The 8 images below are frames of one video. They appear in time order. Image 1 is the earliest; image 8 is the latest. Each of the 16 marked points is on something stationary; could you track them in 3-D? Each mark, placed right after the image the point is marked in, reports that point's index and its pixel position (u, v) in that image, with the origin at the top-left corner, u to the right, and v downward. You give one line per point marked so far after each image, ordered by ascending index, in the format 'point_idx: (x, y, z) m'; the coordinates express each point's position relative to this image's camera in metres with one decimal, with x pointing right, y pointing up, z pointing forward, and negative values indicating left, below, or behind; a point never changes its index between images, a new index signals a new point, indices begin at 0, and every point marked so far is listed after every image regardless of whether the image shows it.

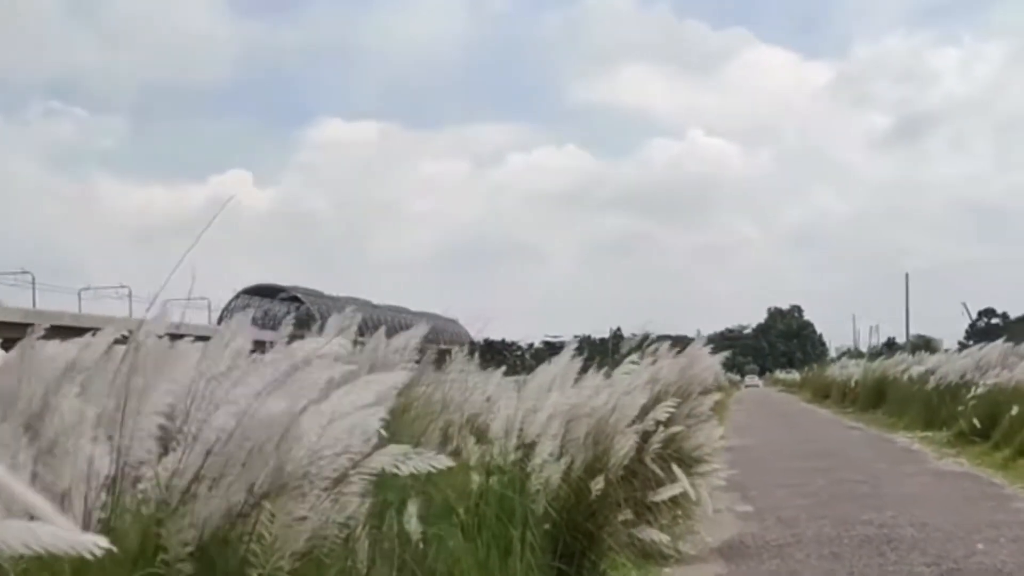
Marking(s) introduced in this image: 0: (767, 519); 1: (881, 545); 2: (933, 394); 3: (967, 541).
0: (+1.4, -1.3, +6.6) m
1: (+1.7, -1.2, +5.6) m
2: (+5.9, -1.5, +17.3) m
3: (+2.1, -1.1, +5.5) m
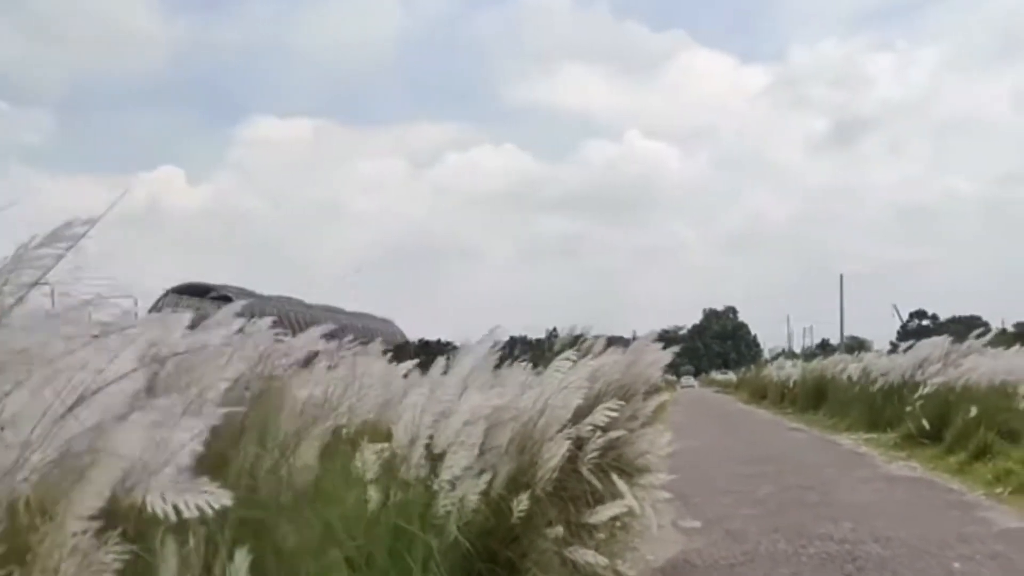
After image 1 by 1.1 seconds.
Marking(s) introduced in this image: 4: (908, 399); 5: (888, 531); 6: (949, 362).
0: (+1.0, -1.2, +6.1) m
1: (+1.3, -1.1, +5.0) m
2: (+5.0, -1.5, +17.0) m
3: (+1.7, -1.1, +5.0) m
4: (+5.0, -1.4, +15.4) m
5: (+1.7, -1.1, +5.5) m
6: (+5.5, -0.9, +15.4) m
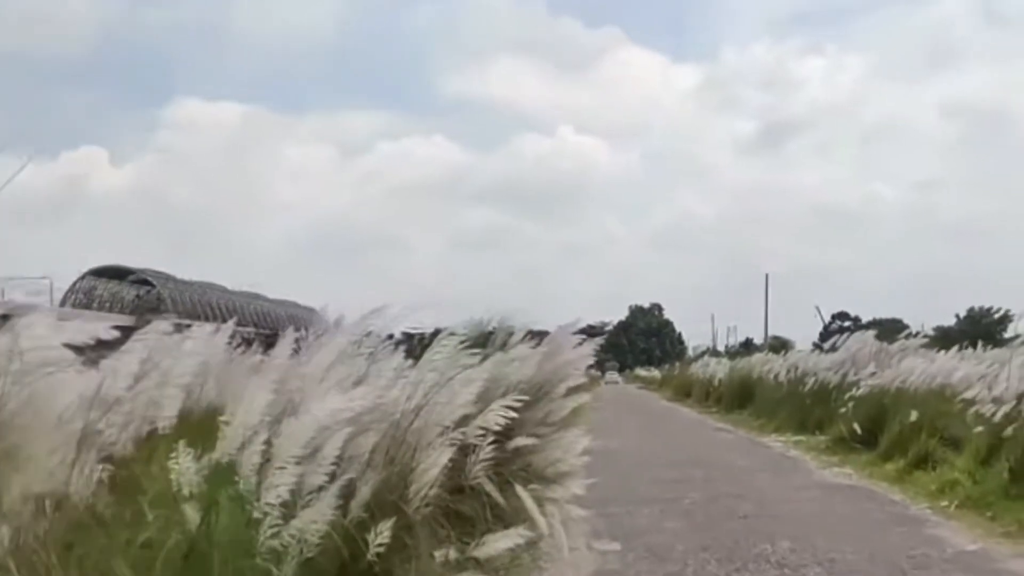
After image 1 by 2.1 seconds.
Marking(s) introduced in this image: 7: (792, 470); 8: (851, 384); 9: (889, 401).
0: (+0.5, -1.1, +5.4) m
1: (+1.0, -1.1, +4.4) m
2: (+3.9, -1.5, +16.6) m
3: (+1.3, -1.1, +4.4) m
4: (+4.0, -1.4, +14.9) m
5: (+1.3, -1.0, +4.9) m
6: (+4.5, -0.9, +15.0) m
7: (+2.1, -1.4, +9.4) m
8: (+4.1, -1.2, +15.0) m
9: (+3.8, -1.1, +12.2) m
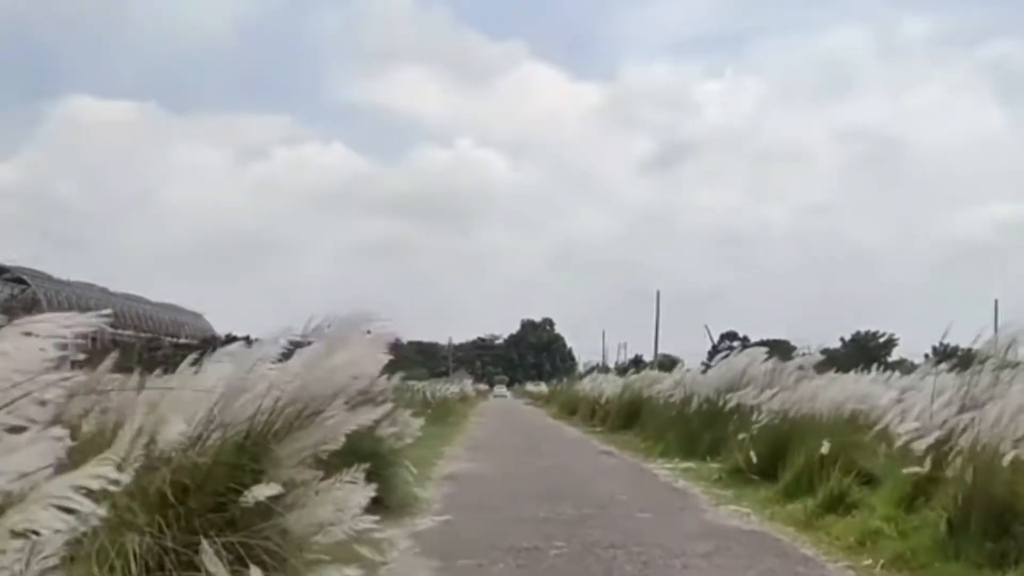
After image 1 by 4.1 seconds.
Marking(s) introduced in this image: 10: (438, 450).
0: (-0.1, -1.1, +4.2) m
1: (+0.4, -1.0, +3.2) m
2: (+2.3, -1.6, +15.5) m
3: (+0.8, -1.0, +3.2) m
4: (+2.5, -1.5, +13.9) m
5: (+0.7, -1.0, +3.8) m
6: (+3.0, -1.1, +14.1) m
7: (+1.1, -1.5, +8.3) m
8: (+2.7, -1.3, +14.0) m
9: (+2.5, -1.3, +11.2) m
10: (-0.9, -1.9, +14.2) m
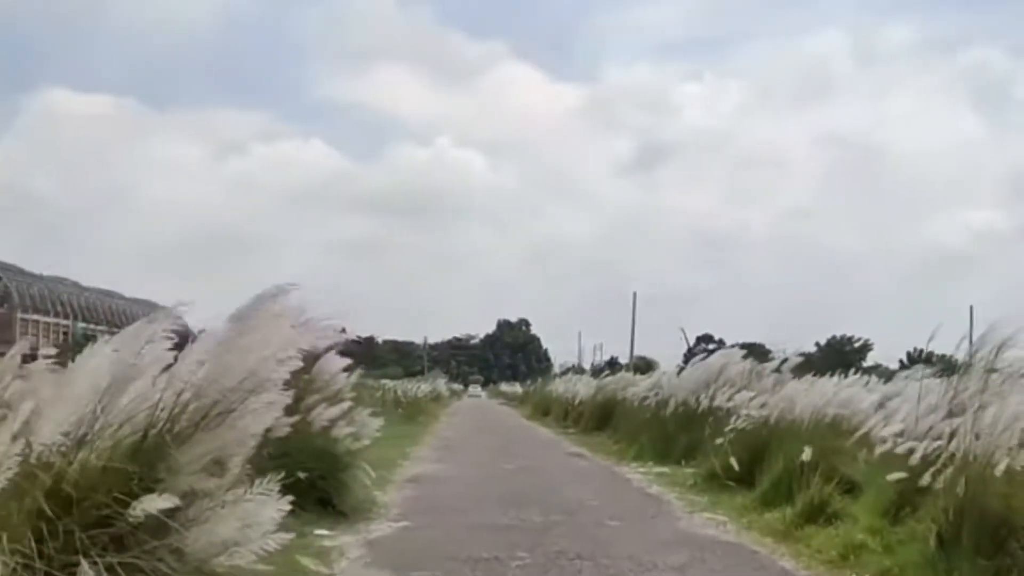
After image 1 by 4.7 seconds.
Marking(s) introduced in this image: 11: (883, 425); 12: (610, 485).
0: (-0.2, -1.1, +3.8) m
1: (+0.3, -1.0, +2.8) m
2: (+1.9, -1.6, +15.2) m
3: (+0.6, -1.0, +2.9) m
4: (+2.2, -1.5, +13.6) m
5: (+0.5, -1.0, +3.4) m
6: (+2.7, -1.1, +13.8) m
7: (+0.9, -1.5, +7.9) m
8: (+2.3, -1.3, +13.7) m
9: (+2.3, -1.3, +10.9) m
10: (-1.3, -1.8, +13.9) m
11: (+2.8, -1.0, +9.2) m
12: (+0.8, -1.7, +10.6) m
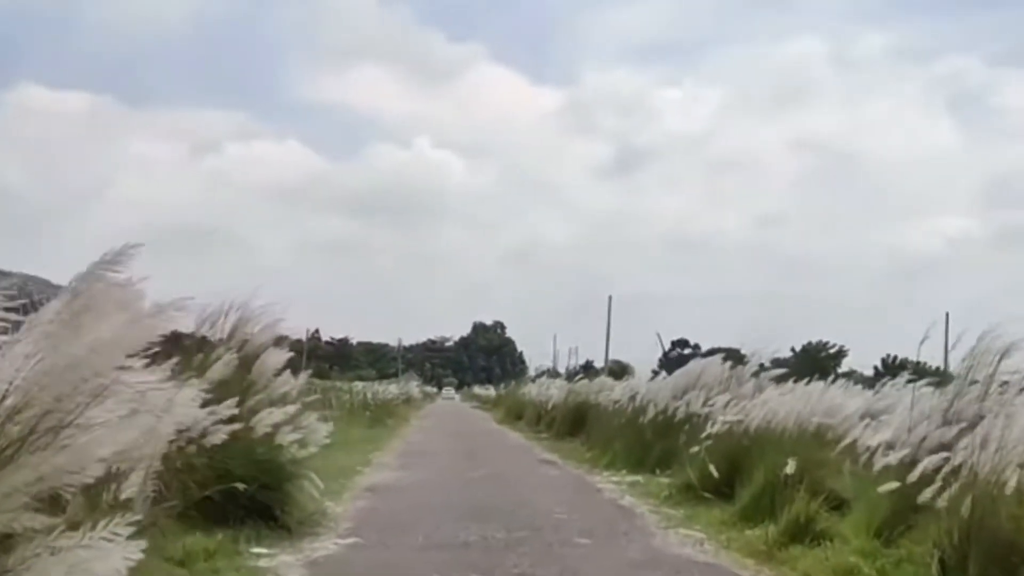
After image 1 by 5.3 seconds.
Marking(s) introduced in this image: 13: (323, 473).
0: (-0.4, -1.1, +3.3) m
1: (+0.2, -1.0, +2.4) m
2: (+1.5, -1.7, +14.8) m
3: (+0.5, -1.0, +2.4) m
4: (+1.8, -1.6, +13.2) m
5: (+0.4, -1.0, +3.0) m
6: (+2.3, -1.1, +13.4) m
7: (+0.7, -1.5, +7.5) m
8: (+2.0, -1.4, +13.3) m
9: (+2.0, -1.3, +10.4) m
10: (-1.6, -1.8, +13.4) m
11: (+2.5, -1.0, +8.8) m
12: (+0.5, -1.7, +10.1) m
13: (-1.9, -1.8, +11.6) m
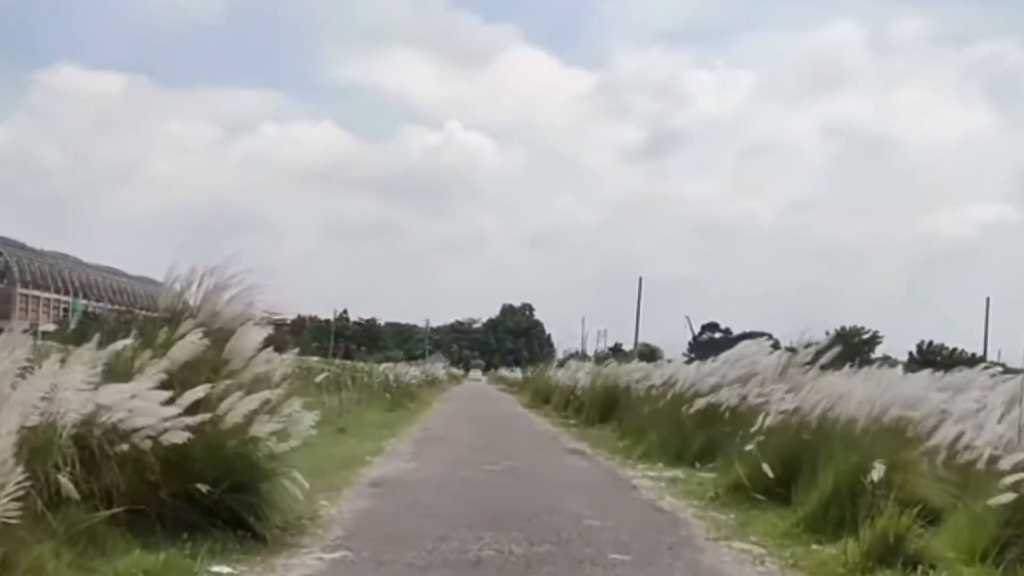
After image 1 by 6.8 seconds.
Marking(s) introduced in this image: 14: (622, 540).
0: (-0.3, -0.9, +2.4) m
1: (+0.2, -0.9, +1.4) m
2: (+1.8, -1.4, +13.8) m
3: (+0.5, -0.9, +1.5) m
4: (+2.1, -1.3, +12.2) m
5: (+0.4, -0.9, +2.0) m
6: (+2.6, -0.9, +12.4) m
7: (+0.8, -1.3, +6.5) m
8: (+2.3, -1.1, +12.3) m
9: (+2.2, -1.1, +9.5) m
10: (-1.3, -1.6, +12.5) m
11: (+2.7, -0.9, +7.8) m
12: (+0.7, -1.5, +9.2) m
13: (-1.6, -1.6, +10.7) m
14: (+0.6, -1.3, +6.7) m
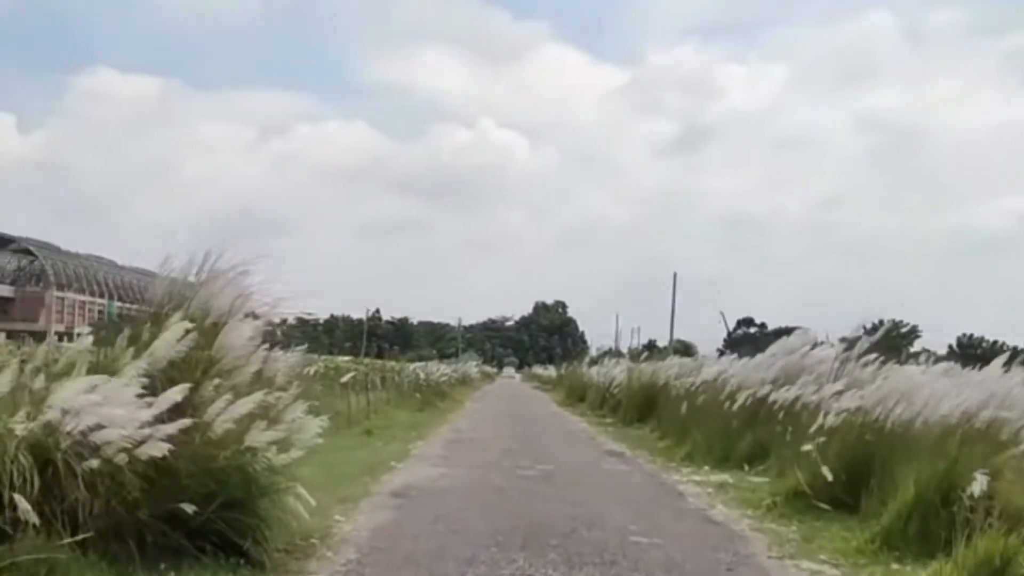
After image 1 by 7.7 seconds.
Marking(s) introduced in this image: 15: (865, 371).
0: (-0.3, -0.9, +1.8) m
1: (+0.2, -0.9, +0.8) m
2: (+2.2, -1.3, +13.2) m
3: (+0.6, -0.9, +0.9) m
4: (+2.4, -1.2, +11.6) m
5: (+0.5, -0.9, +1.4) m
6: (+2.9, -0.8, +11.7) m
7: (+1.0, -1.2, +5.9) m
8: (+2.6, -1.1, +11.6) m
9: (+2.4, -1.0, +8.8) m
10: (-1.0, -1.5, +11.9) m
11: (+2.9, -0.8, +7.1) m
12: (+0.9, -1.5, +8.6) m
13: (-1.4, -1.5, +10.2) m
14: (+0.8, -1.2, +6.1) m
15: (+3.2, -0.8, +11.4) m
